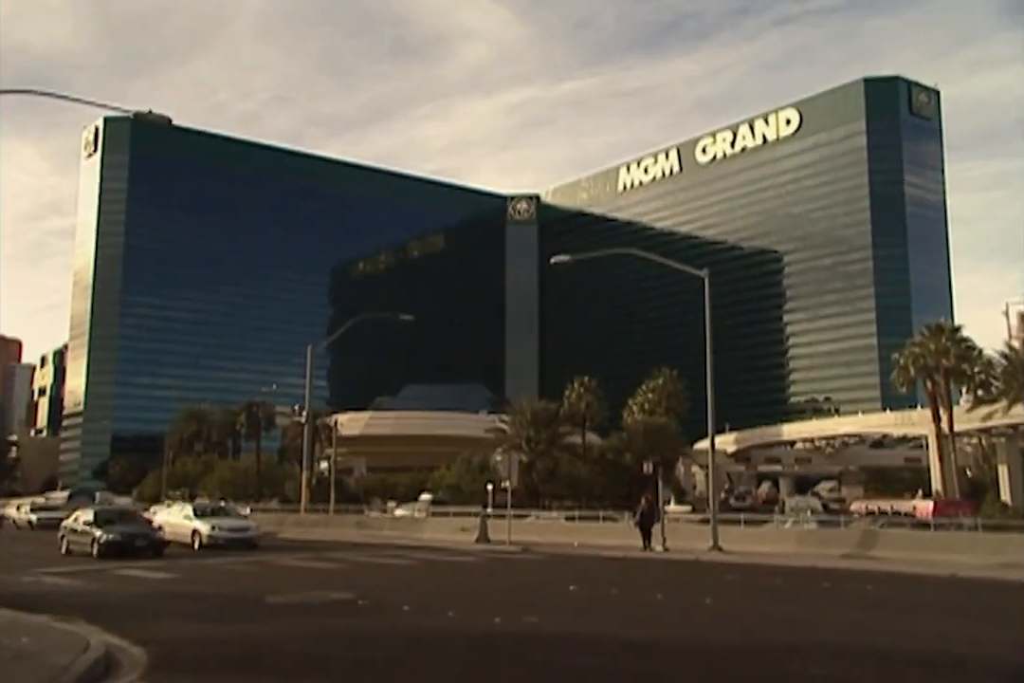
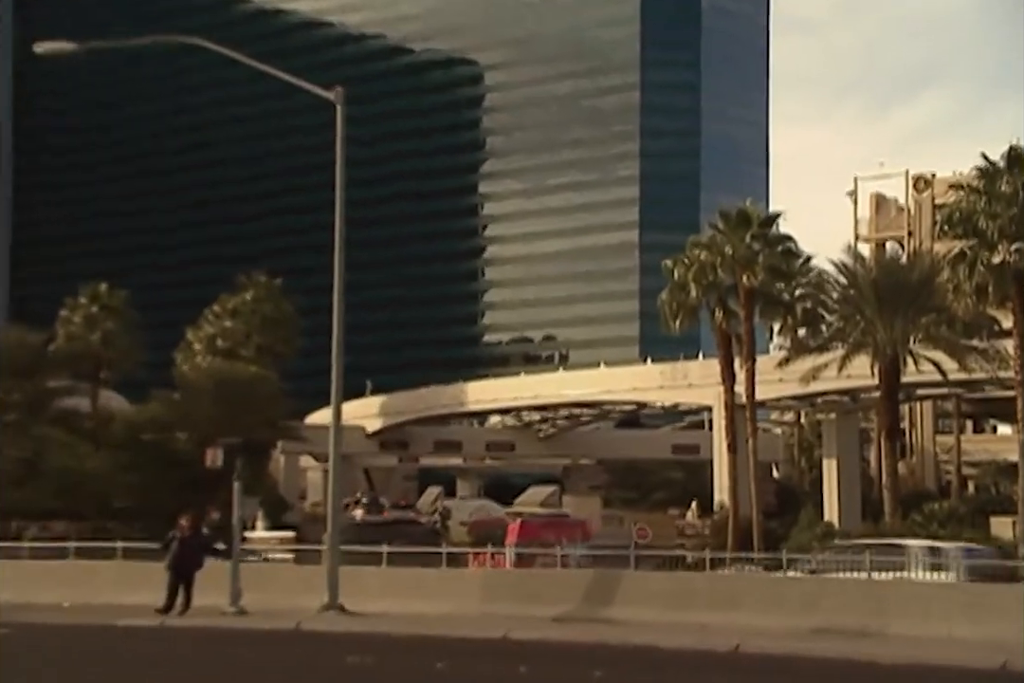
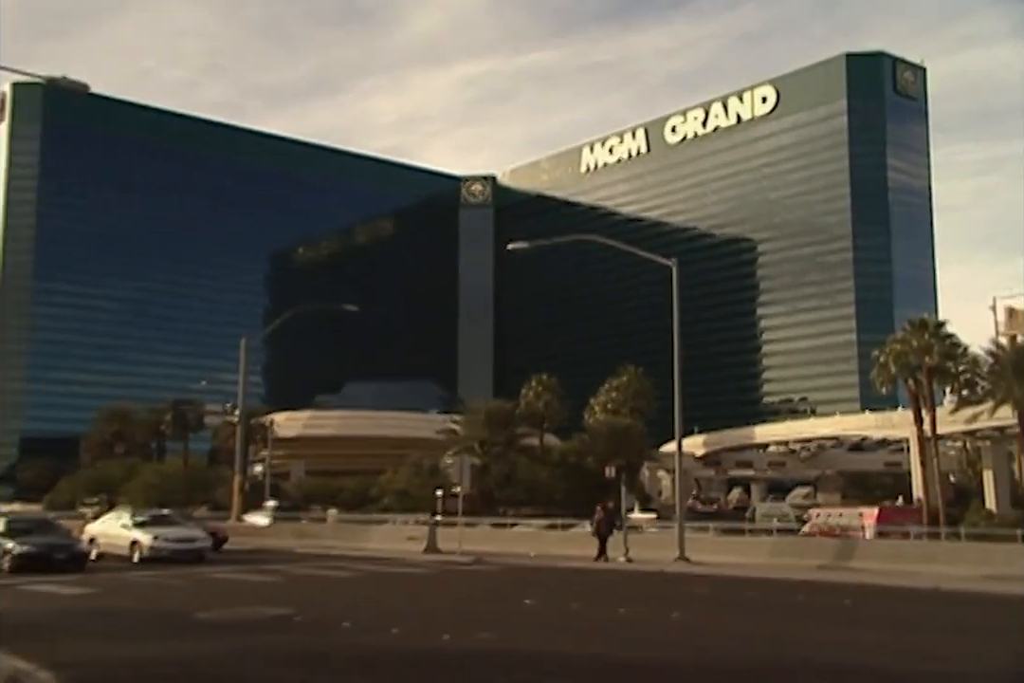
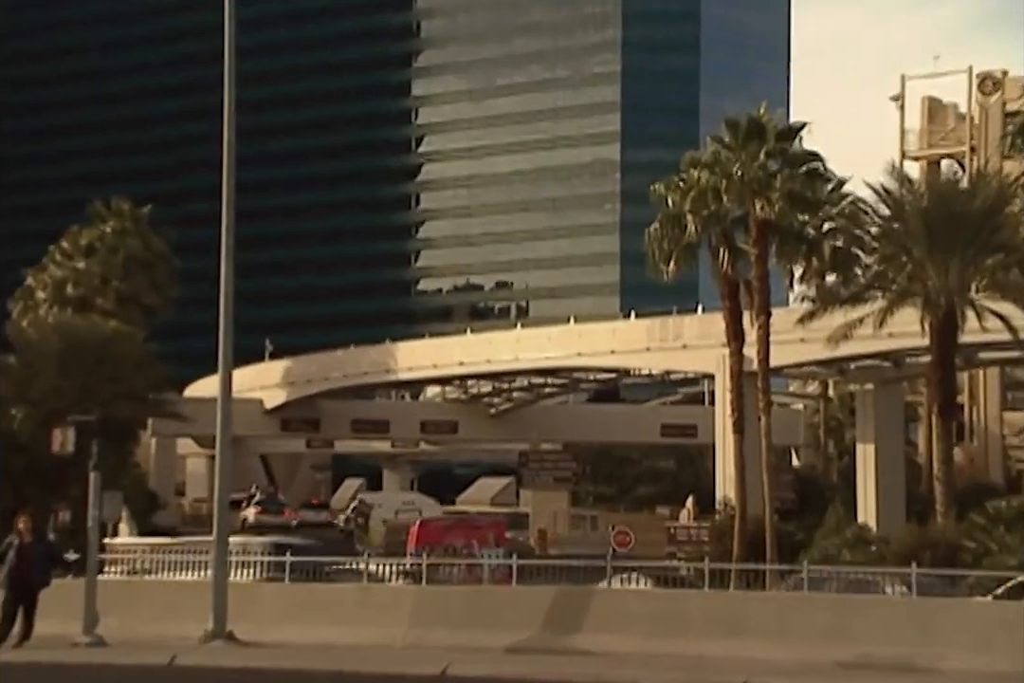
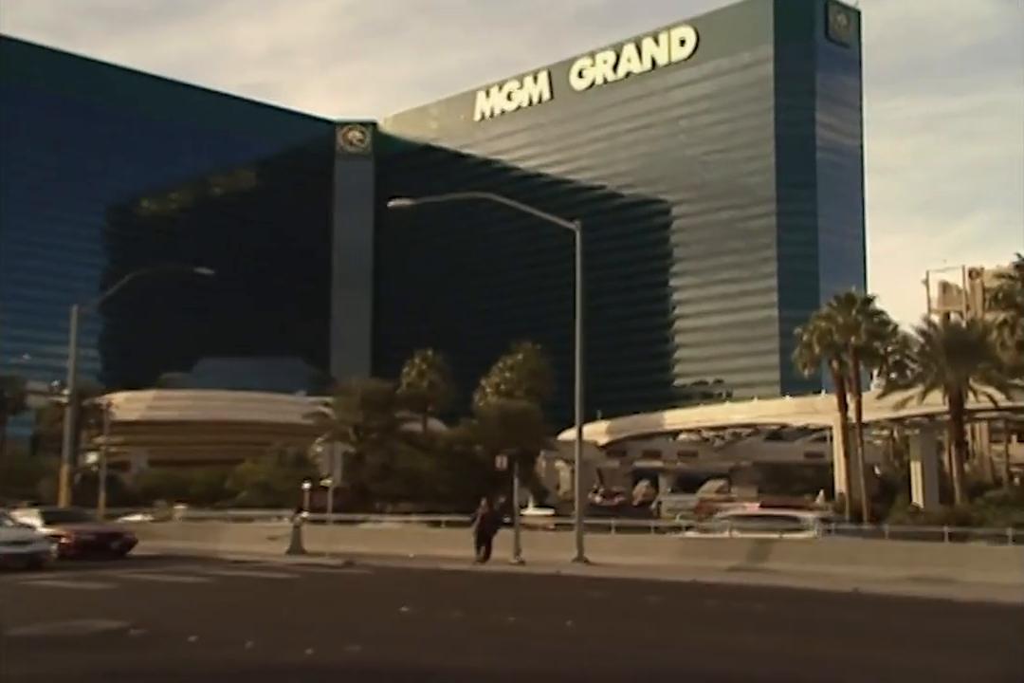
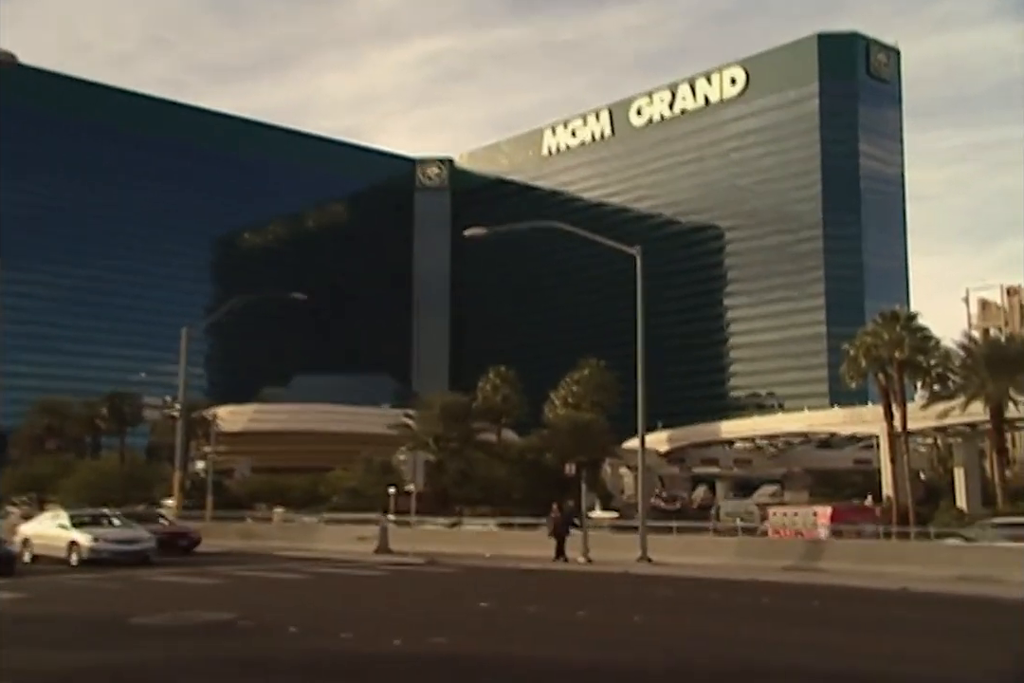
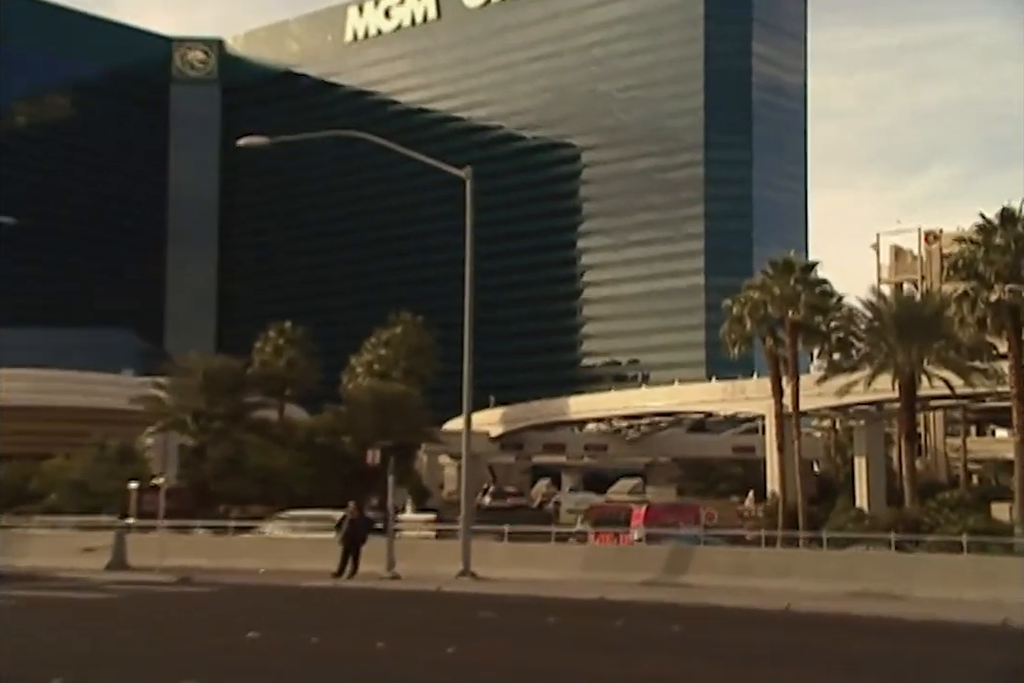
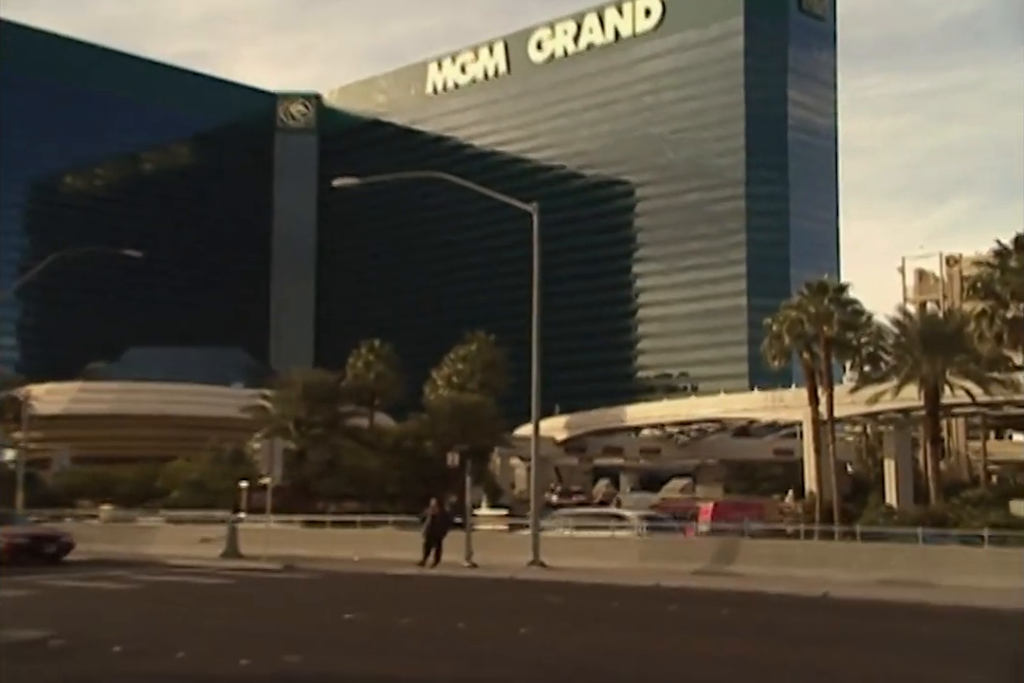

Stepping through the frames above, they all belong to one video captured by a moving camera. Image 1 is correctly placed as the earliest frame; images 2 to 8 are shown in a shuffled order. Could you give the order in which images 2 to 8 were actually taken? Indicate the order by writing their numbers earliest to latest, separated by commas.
3, 6, 5, 8, 7, 2, 4
